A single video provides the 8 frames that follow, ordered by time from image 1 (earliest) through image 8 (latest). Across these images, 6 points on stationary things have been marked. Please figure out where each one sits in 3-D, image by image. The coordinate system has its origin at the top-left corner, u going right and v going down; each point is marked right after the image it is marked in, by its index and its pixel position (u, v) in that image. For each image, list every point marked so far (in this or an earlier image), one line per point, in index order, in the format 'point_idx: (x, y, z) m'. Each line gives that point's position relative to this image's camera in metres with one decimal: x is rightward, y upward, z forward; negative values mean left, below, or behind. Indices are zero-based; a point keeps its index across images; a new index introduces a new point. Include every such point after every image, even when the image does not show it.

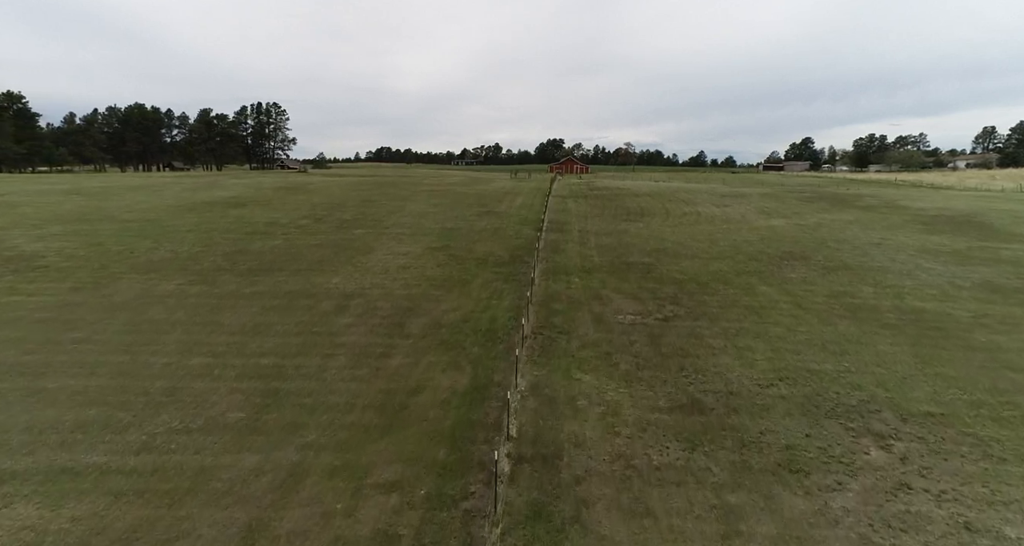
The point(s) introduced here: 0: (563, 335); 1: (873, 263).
0: (+1.4, -1.7, +13.2) m
1: (+13.9, +0.4, +19.0) m
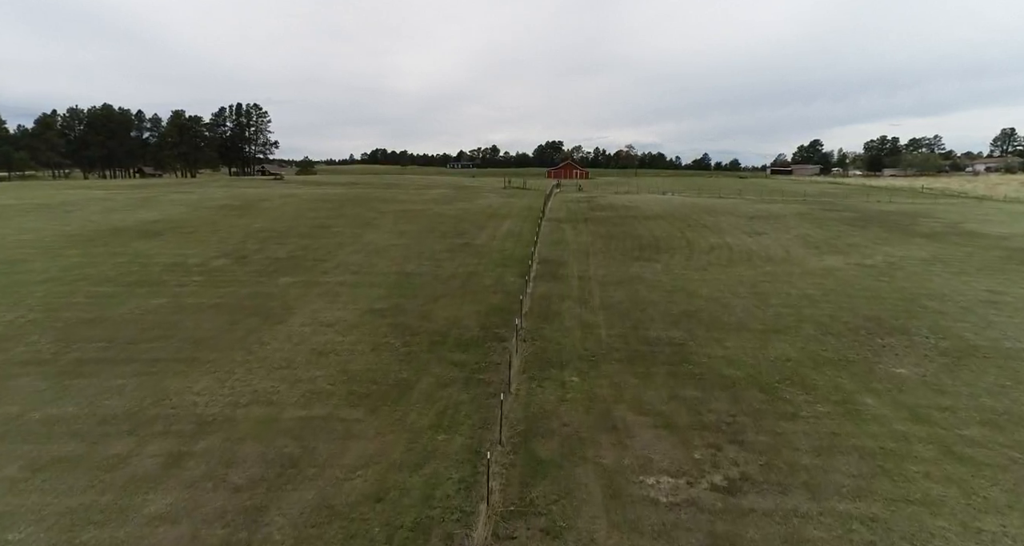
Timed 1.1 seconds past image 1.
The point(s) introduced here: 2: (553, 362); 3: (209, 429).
0: (+0.6, -3.9, +7.1) m
1: (+13.1, -1.8, +13.0) m
2: (+1.0, -2.2, +12.5) m
3: (-5.7, -3.0, +9.4) m
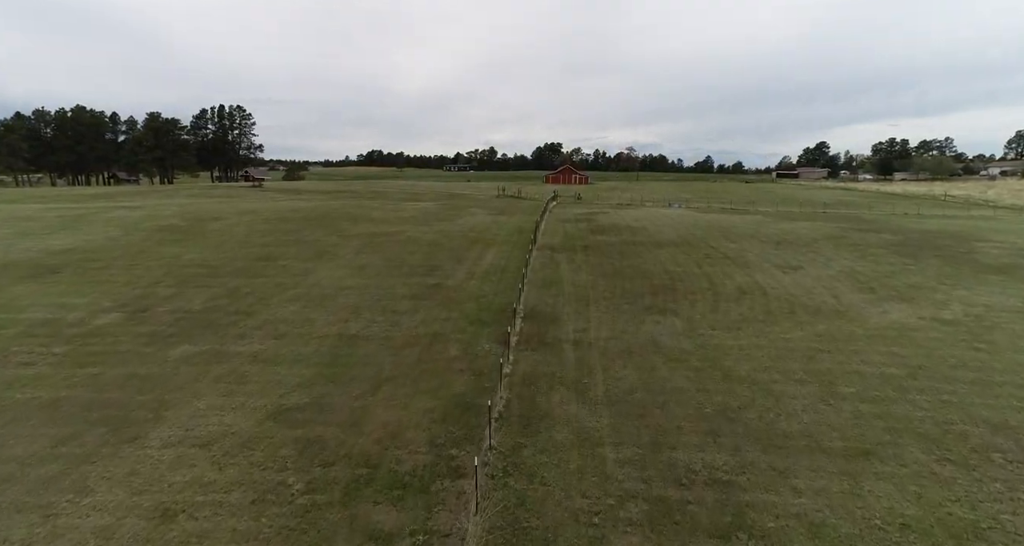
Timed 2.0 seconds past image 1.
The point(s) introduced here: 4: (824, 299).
0: (-0.1, -5.7, +2.5) m
1: (+12.4, -3.7, +8.3) m
2: (+0.3, -4.1, +7.8) m
3: (-6.4, -4.8, +4.8) m
4: (+11.4, -1.0, +18.0) m
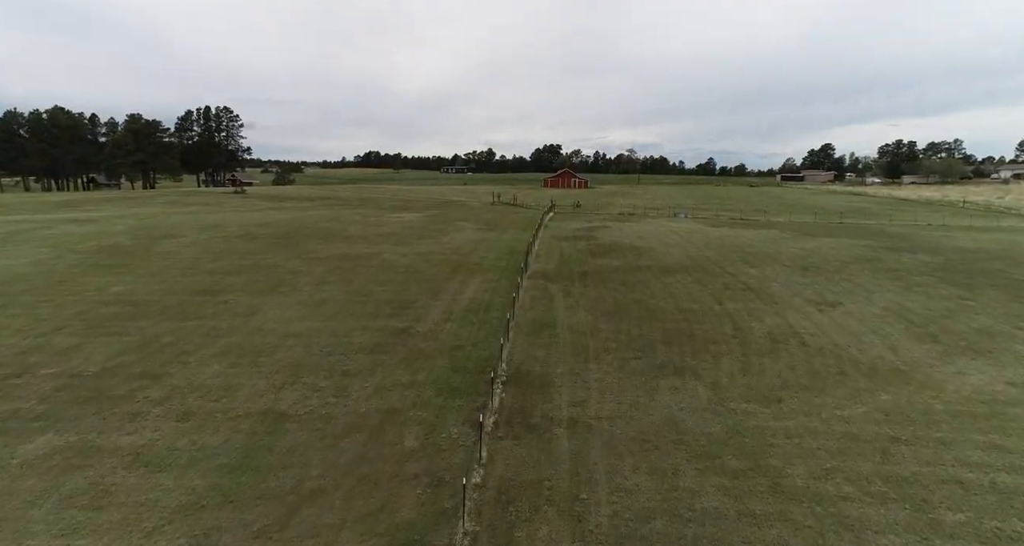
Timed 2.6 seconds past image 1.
0: (-0.7, -7.1, -1.0) m
1: (+11.8, -5.0, +4.9) m
2: (-0.2, -5.5, +4.4) m
3: (-7.0, -6.2, +1.3) m
4: (+10.8, -2.3, +14.6) m
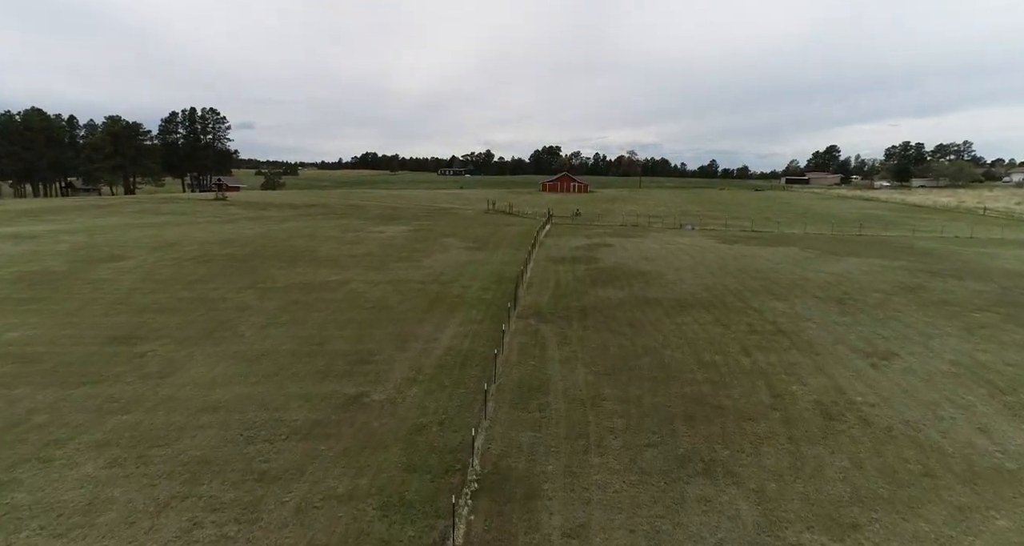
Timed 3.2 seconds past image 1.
0: (-1.2, -8.5, -4.5) m
1: (+11.3, -6.4, +1.4) m
2: (-0.7, -6.8, +0.9) m
3: (-7.5, -7.6, -2.2) m
4: (+10.3, -3.7, +11.1) m
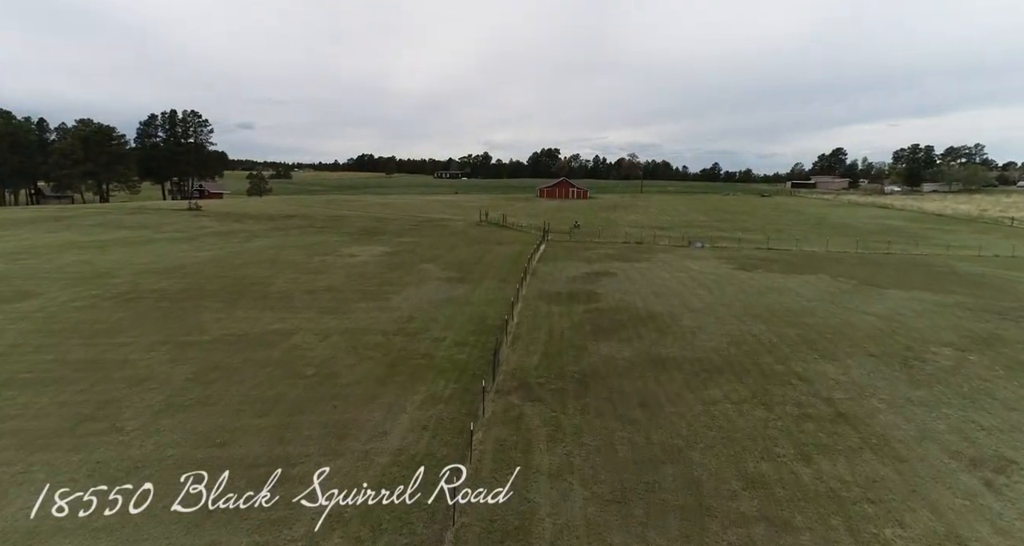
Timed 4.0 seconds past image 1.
0: (-1.8, -10.2, -8.7) m
1: (+10.7, -8.2, -2.8) m
2: (-1.4, -8.6, -3.4) m
3: (-8.1, -9.3, -6.4) m
4: (+9.7, -5.5, +6.9) m
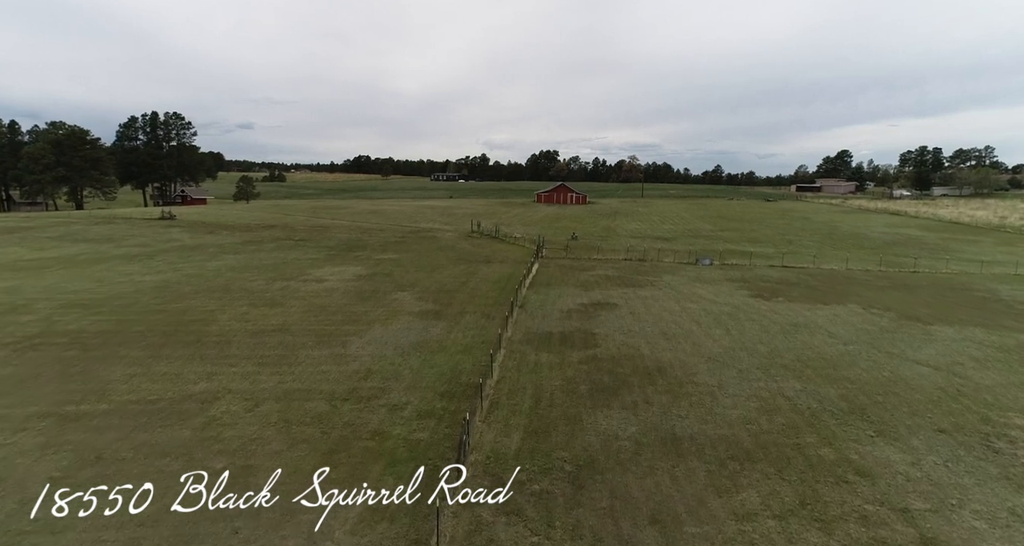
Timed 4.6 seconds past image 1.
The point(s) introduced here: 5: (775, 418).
0: (-2.5, -11.7, -12.3) m
1: (+10.0, -9.7, -6.4) m
2: (-2.0, -10.1, -7.0) m
3: (-8.8, -10.8, -10.1) m
4: (+9.0, -7.0, +3.3) m
5: (+7.7, -3.8, +14.4) m
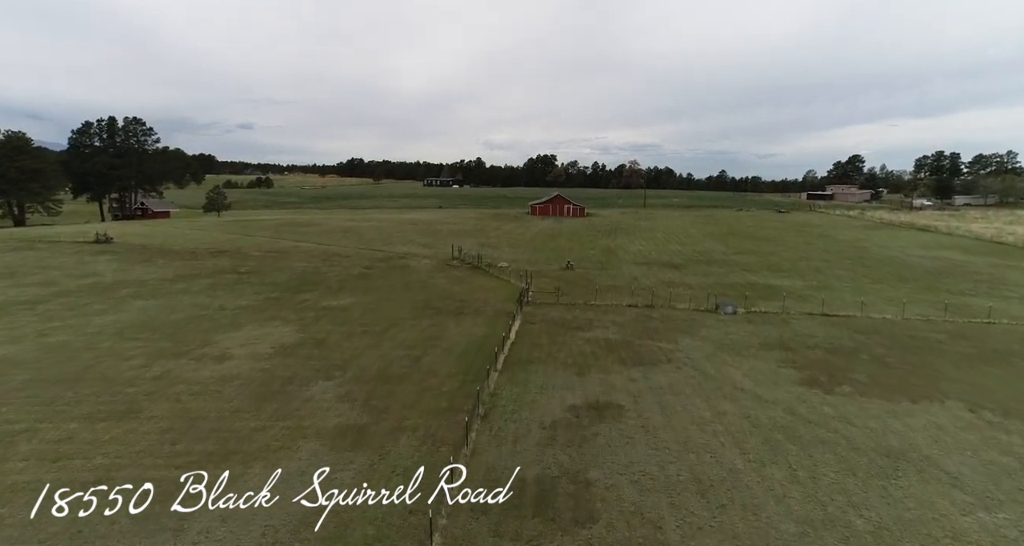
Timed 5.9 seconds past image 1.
0: (-3.8, -14.8, -19.6) m
1: (+8.7, -12.8, -13.7) m
2: (-3.3, -13.2, -14.3) m
3: (-10.1, -13.9, -17.4) m
4: (+7.7, -10.1, -4.0) m
5: (+6.4, -6.9, +7.1) m
